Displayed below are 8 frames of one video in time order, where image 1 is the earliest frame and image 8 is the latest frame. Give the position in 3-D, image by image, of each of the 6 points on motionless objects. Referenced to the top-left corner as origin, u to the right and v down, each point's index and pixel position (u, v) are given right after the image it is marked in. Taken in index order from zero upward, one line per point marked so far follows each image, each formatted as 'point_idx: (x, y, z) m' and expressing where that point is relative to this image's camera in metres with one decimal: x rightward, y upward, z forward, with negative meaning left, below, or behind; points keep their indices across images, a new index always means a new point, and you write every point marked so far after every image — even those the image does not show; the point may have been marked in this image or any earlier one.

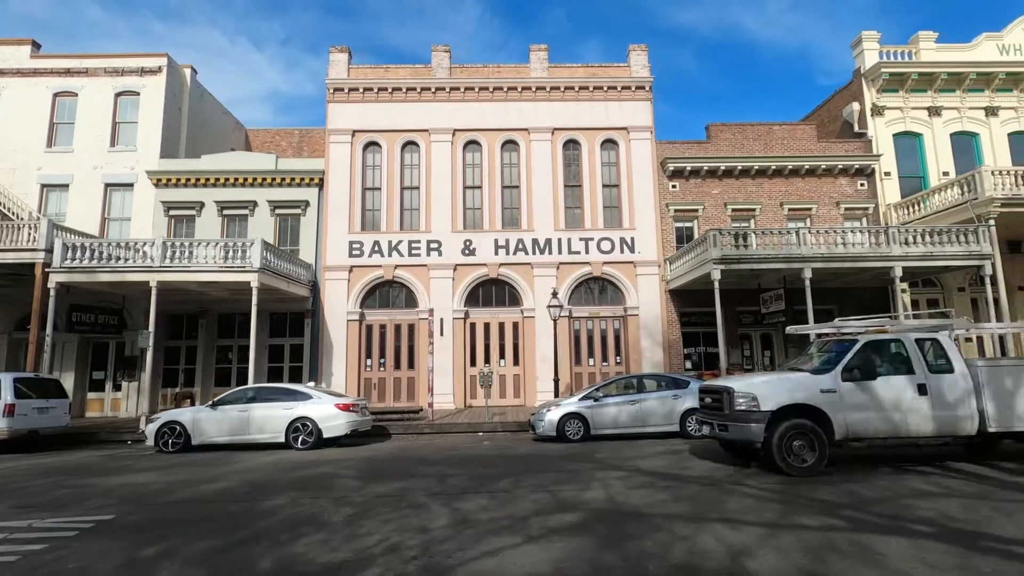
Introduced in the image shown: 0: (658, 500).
0: (+1.7, -2.5, +6.2) m
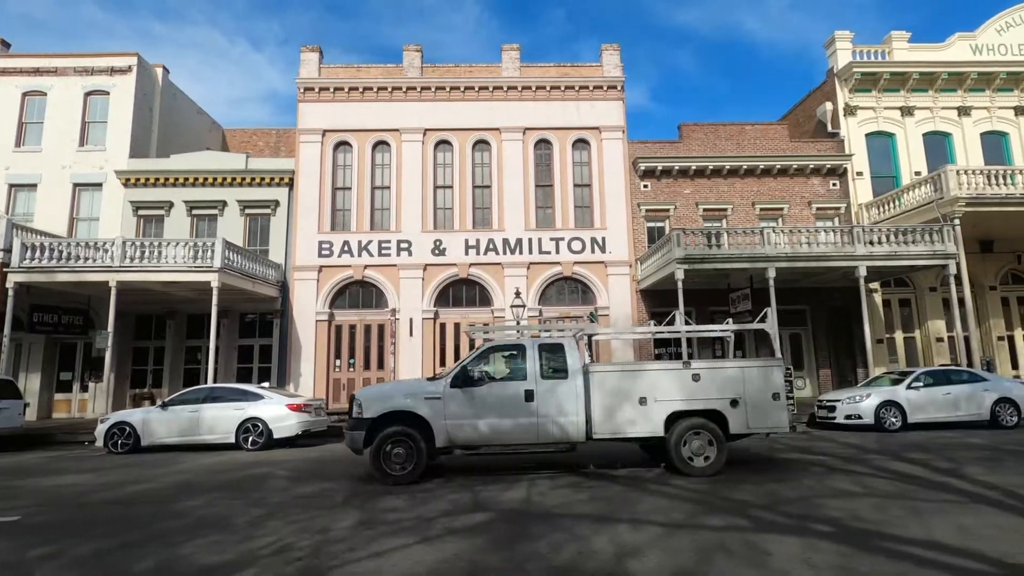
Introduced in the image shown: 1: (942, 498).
0: (+0.7, -2.4, +6.1) m
1: (+4.8, -2.3, +5.9) m
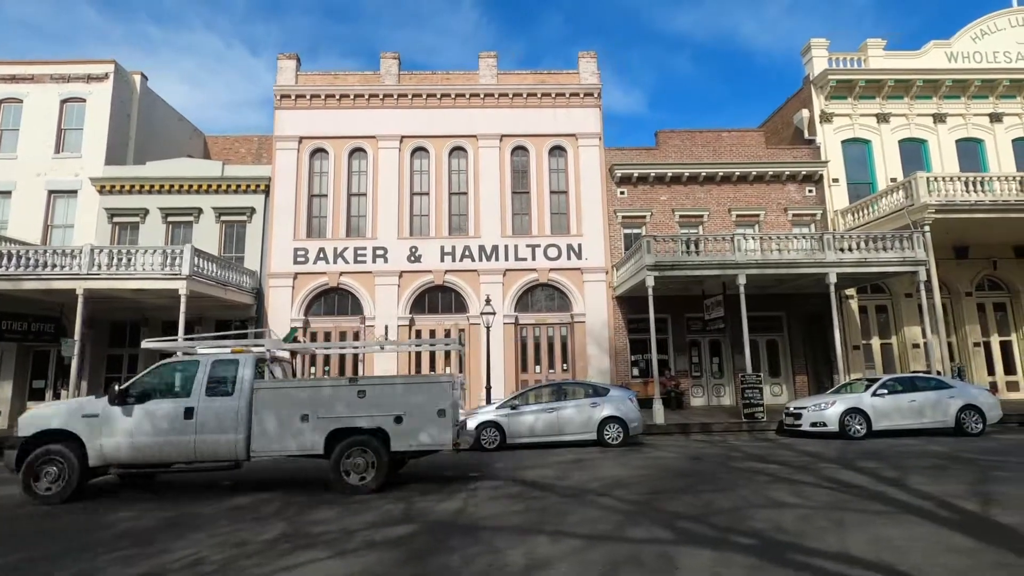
0: (-0.1, -2.5, +6.1) m
1: (+4.0, -2.4, +5.9) m
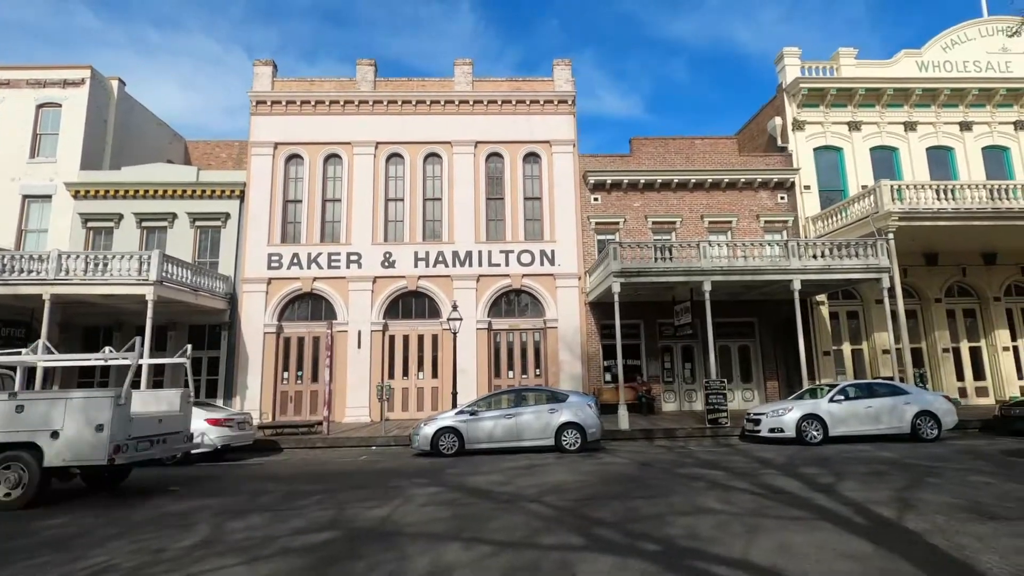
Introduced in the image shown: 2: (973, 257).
0: (-0.9, -2.7, +6.1) m
1: (+3.1, -2.5, +6.0) m
2: (+16.6, +1.1, +19.2) m
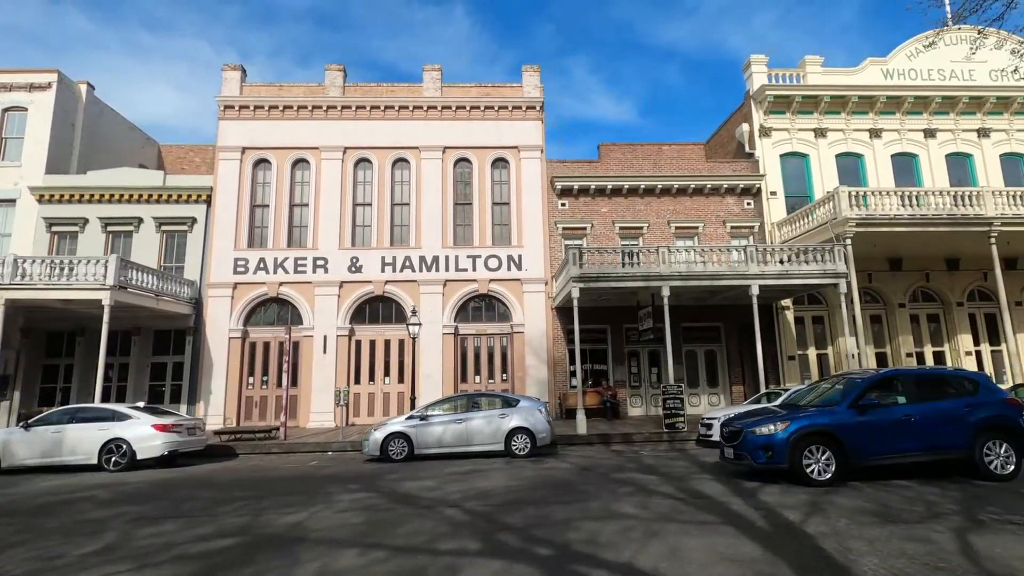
0: (-2.0, -2.7, +6.1) m
1: (+2.1, -2.6, +6.0) m
2: (+15.5, +0.9, +19.4) m
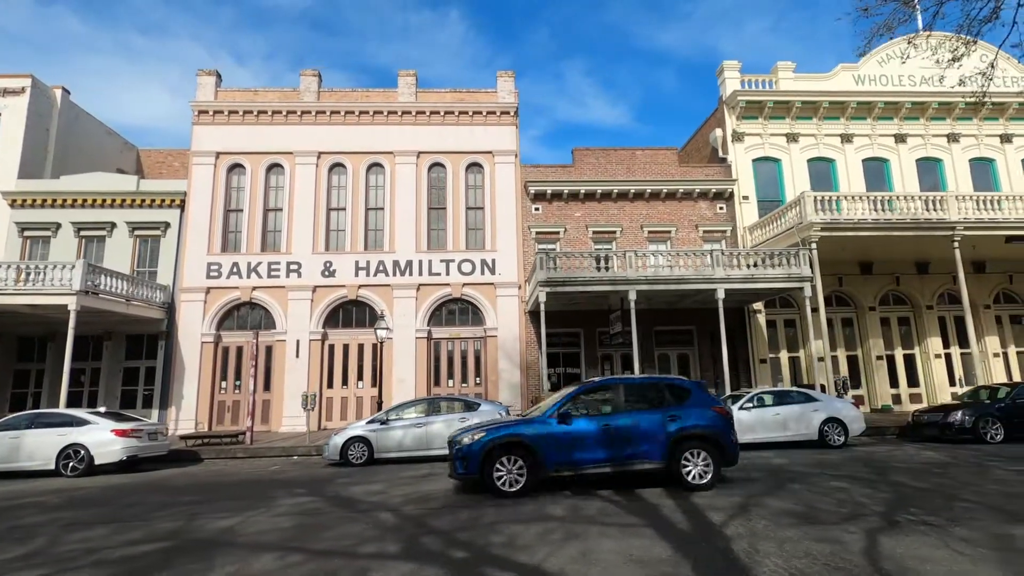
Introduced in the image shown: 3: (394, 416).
0: (-2.8, -2.8, +6.2) m
1: (+1.3, -2.7, +6.1) m
2: (+14.6, +0.8, +19.6) m
3: (-2.6, -2.8, +11.6) m
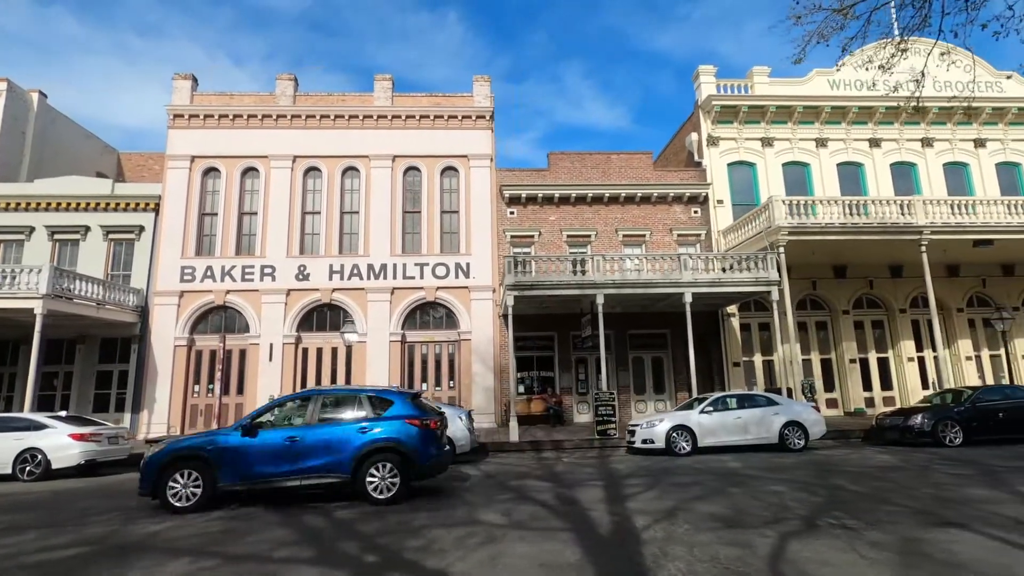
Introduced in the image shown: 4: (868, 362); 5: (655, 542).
0: (-3.6, -2.9, +6.2) m
1: (+0.4, -2.7, +6.1) m
2: (+13.6, +0.7, +19.7) m
3: (-3.5, -2.9, +11.6) m
4: (+12.9, -2.7, +19.3) m
5: (+1.5, -2.6, +5.5) m
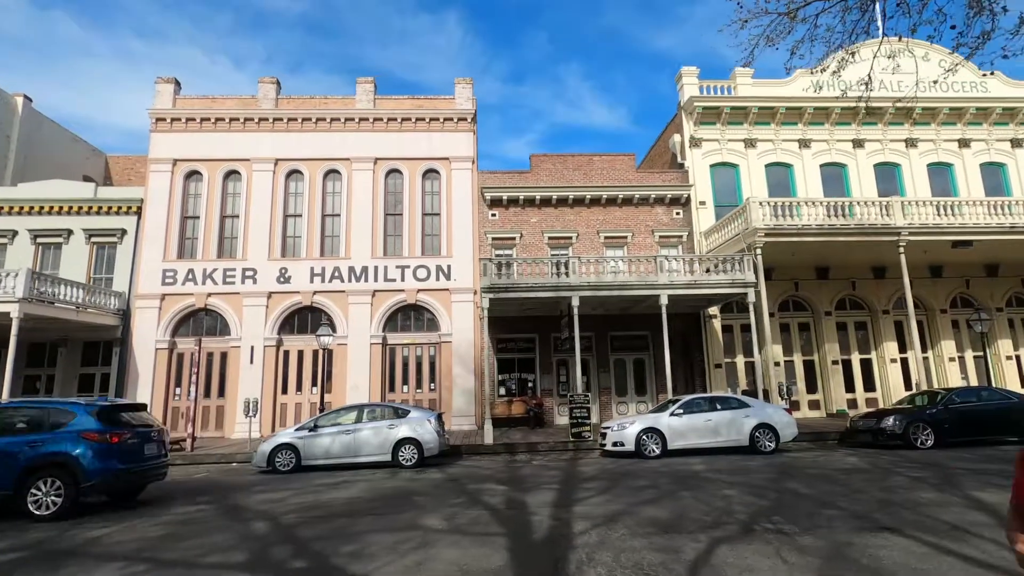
0: (-4.4, -2.9, +6.3) m
1: (-0.3, -2.8, +6.1) m
2: (+13.0, +0.6, +19.7) m
3: (-4.1, -3.0, +11.7) m
4: (+12.3, -2.7, +19.3) m
5: (+0.8, -2.7, +5.5) m
